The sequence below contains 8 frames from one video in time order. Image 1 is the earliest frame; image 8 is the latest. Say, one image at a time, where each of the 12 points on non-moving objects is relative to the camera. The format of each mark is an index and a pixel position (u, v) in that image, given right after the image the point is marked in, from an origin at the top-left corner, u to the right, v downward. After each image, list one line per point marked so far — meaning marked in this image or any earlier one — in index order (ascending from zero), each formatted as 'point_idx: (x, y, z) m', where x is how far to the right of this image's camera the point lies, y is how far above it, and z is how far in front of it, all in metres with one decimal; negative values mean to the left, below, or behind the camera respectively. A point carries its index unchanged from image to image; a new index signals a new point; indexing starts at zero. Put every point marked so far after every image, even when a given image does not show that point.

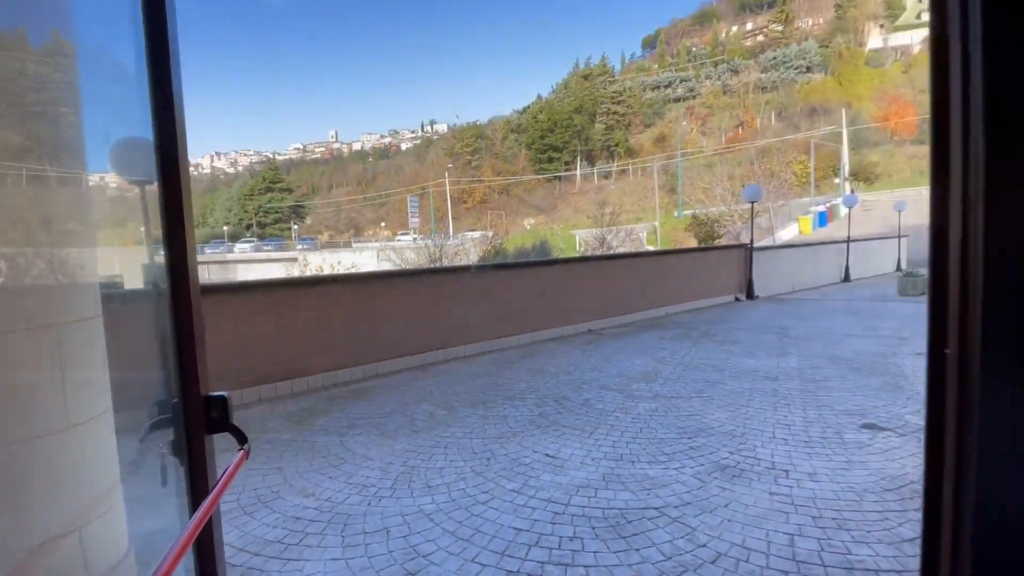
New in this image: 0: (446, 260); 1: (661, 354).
0: (-2.2, +1.0, +16.2) m
1: (+2.1, -1.0, +6.8) m
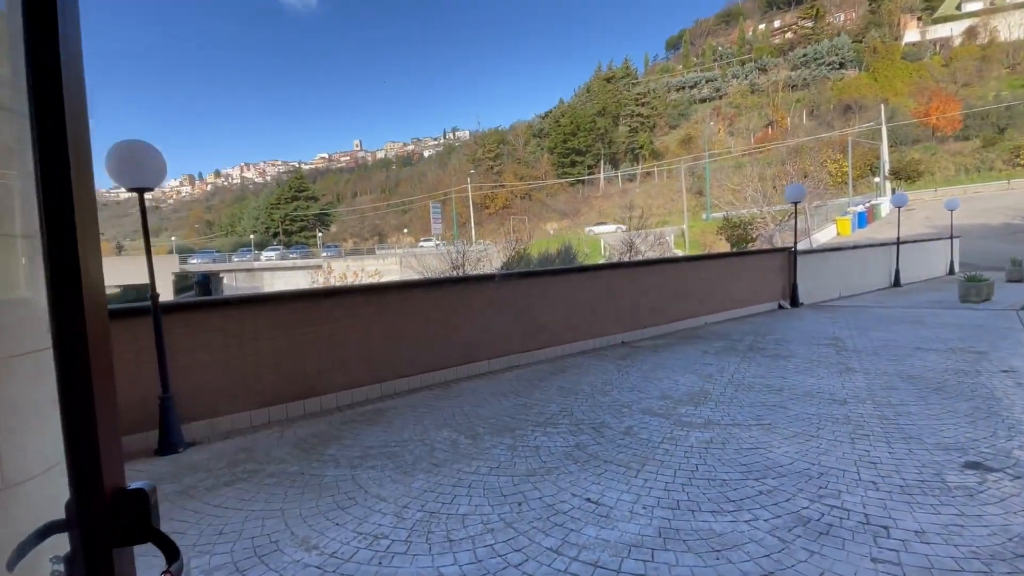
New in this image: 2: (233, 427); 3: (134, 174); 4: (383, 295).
0: (-1.4, +0.7, +15.7) m
1: (+2.5, -1.1, +6.1) m
2: (-2.8, -1.4, +4.8) m
3: (-3.3, +1.0, +4.2) m
4: (-1.5, -0.1, +5.7) m
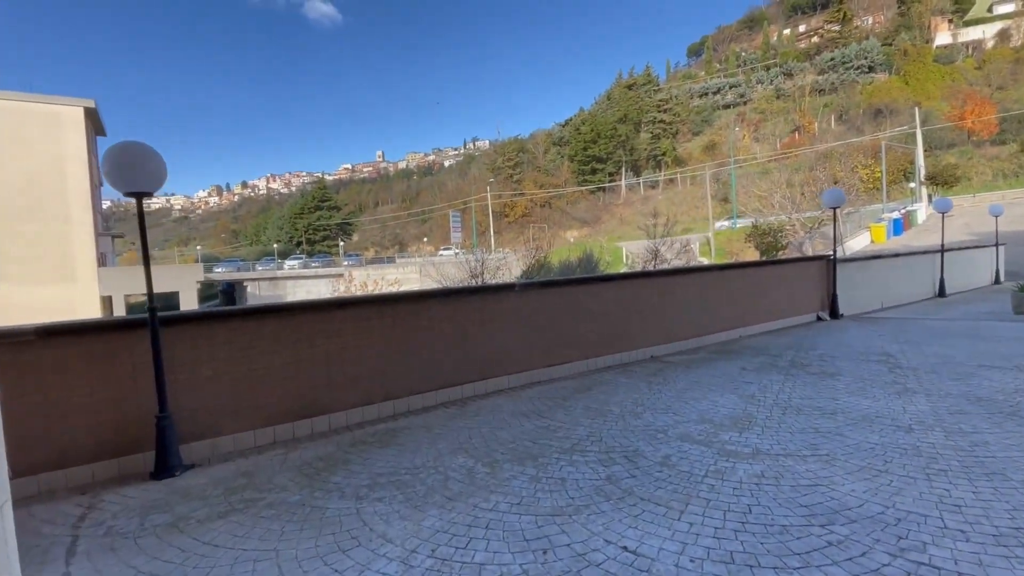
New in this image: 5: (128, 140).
0: (-0.8, +0.4, +15.4) m
1: (+2.7, -1.2, +5.6) m
2: (-2.6, -1.5, +4.5) m
3: (-3.1, +0.9, +3.9) m
4: (-1.3, -0.2, +5.4) m
5: (-3.1, +1.2, +3.9) m
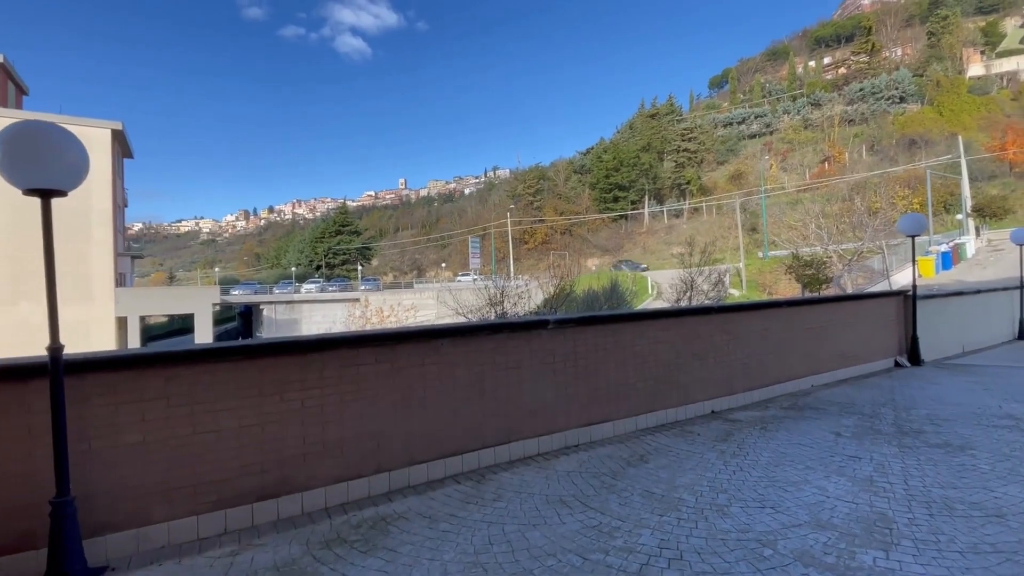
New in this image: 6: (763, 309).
0: (-0.1, -0.5, +14.1) m
1: (+3.0, -1.6, +4.2) m
2: (-2.3, -1.7, +3.3) m
3: (-2.8, +0.7, +2.8) m
4: (-1.0, -0.5, +4.2) m
5: (-2.9, +1.0, +2.9) m
6: (+3.7, -0.3, +7.2) m
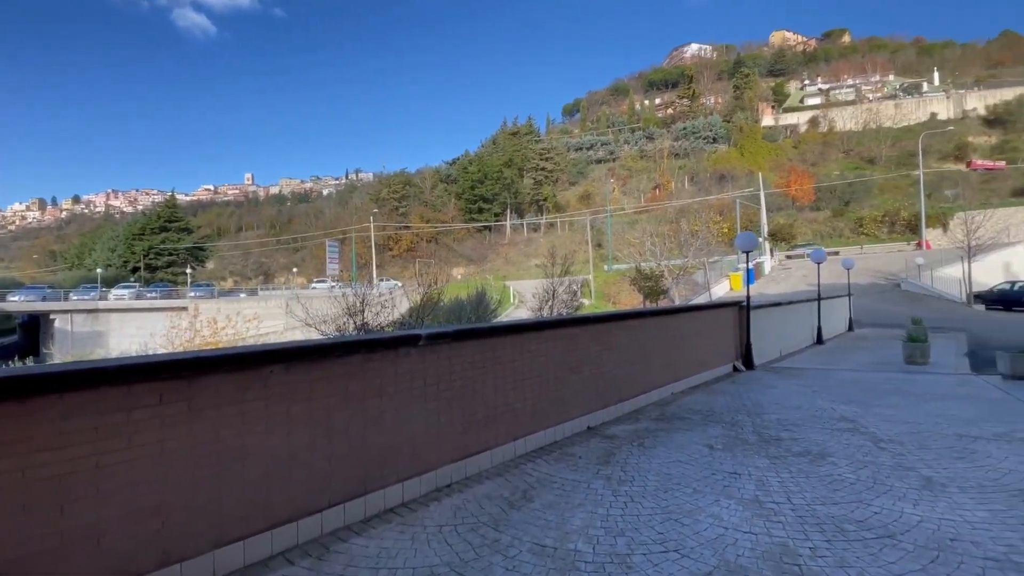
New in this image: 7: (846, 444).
0: (-3.8, -0.7, +12.8) m
1: (+1.9, -1.7, +4.0) m
2: (-3.0, -1.7, +1.7) m
3: (-3.3, +0.7, +1.2) m
4: (-1.9, -0.6, +2.9) m
5: (-3.3, +1.0, +1.2) m
6: (+1.8, -0.4, +7.2) m
7: (+3.7, -1.7, +5.4) m
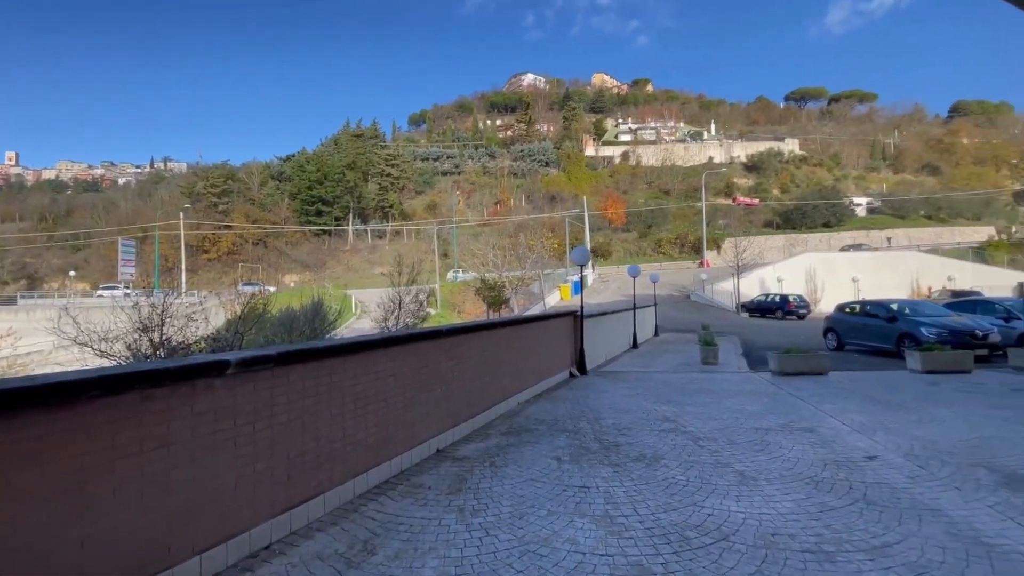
0: (-7.4, -0.9, +10.6) m
1: (+0.7, -1.8, +4.0) m
2: (-3.2, -1.8, +0.3) m
3: (-3.4, +0.7, -0.3) m
4: (-2.6, -0.6, +1.8) m
5: (-3.4, +1.0, -0.2) m
6: (-0.4, -0.6, +7.0) m
7: (+1.9, -1.9, +5.8) m
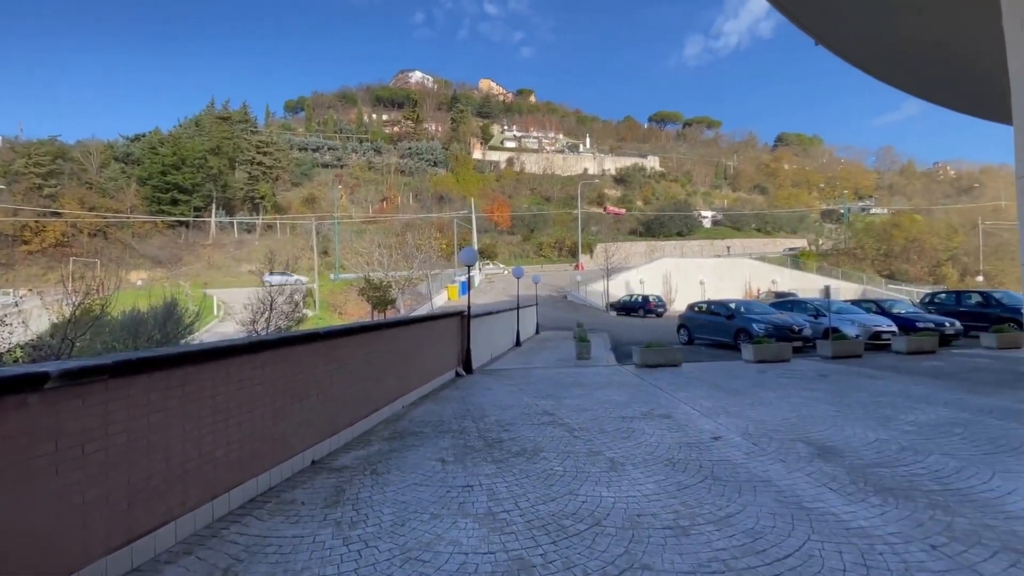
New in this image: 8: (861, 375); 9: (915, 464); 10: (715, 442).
0: (-9.7, -0.9, +8.6) m
1: (-0.3, -1.8, +4.0) m
2: (-3.2, -1.7, -0.5) m
3: (-3.2, +0.7, -1.0) m
4: (-3.0, -0.6, +1.2) m
5: (-3.3, +1.0, -1.0) m
6: (-2.0, -0.6, +6.7) m
7: (+0.5, -1.9, +6.1) m
8: (+6.6, -1.7, +9.3) m
9: (+3.7, -1.6, +4.5) m
10: (+2.3, -1.8, +5.5) m
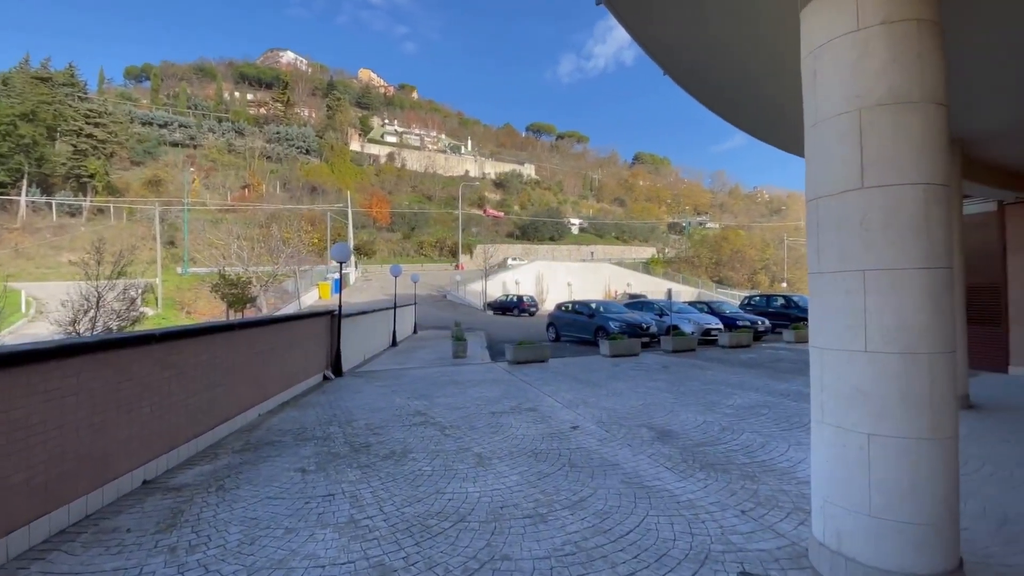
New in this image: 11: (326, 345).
0: (-11.5, -0.7, +6.0) m
1: (-1.3, -1.8, +3.8) m
2: (-3.1, -1.7, -1.2) m
3: (-2.9, +0.8, -1.8) m
4: (-3.2, -0.6, +0.4) m
5: (-3.0, +1.1, -1.8) m
6: (-3.6, -0.6, +6.0) m
7: (-1.1, -1.9, +6.0) m
8: (+4.1, -1.7, +10.6) m
9: (+2.4, -1.7, +5.3) m
10: (+0.8, -1.8, +5.9) m
11: (-3.9, -1.2, +10.5) m
